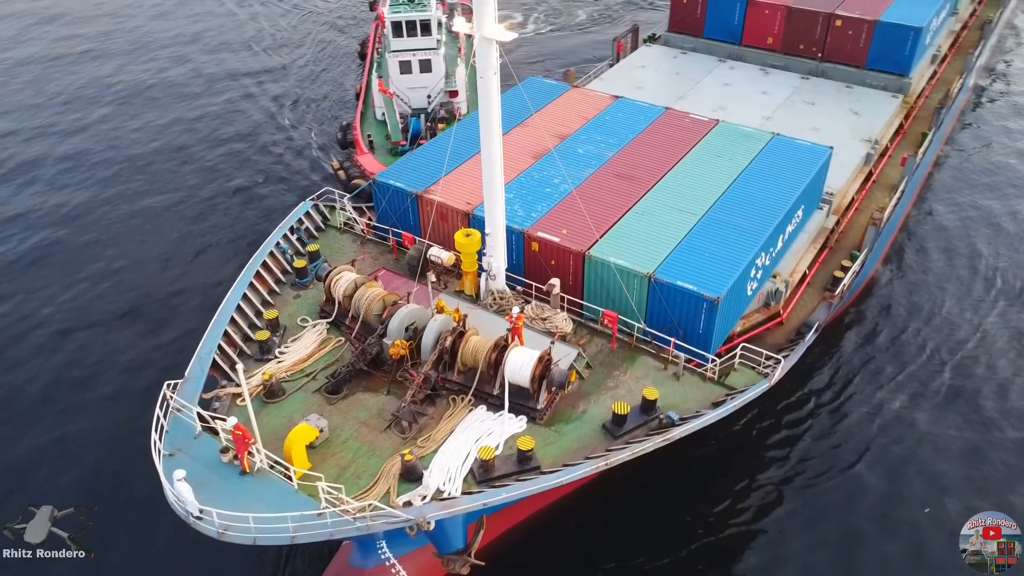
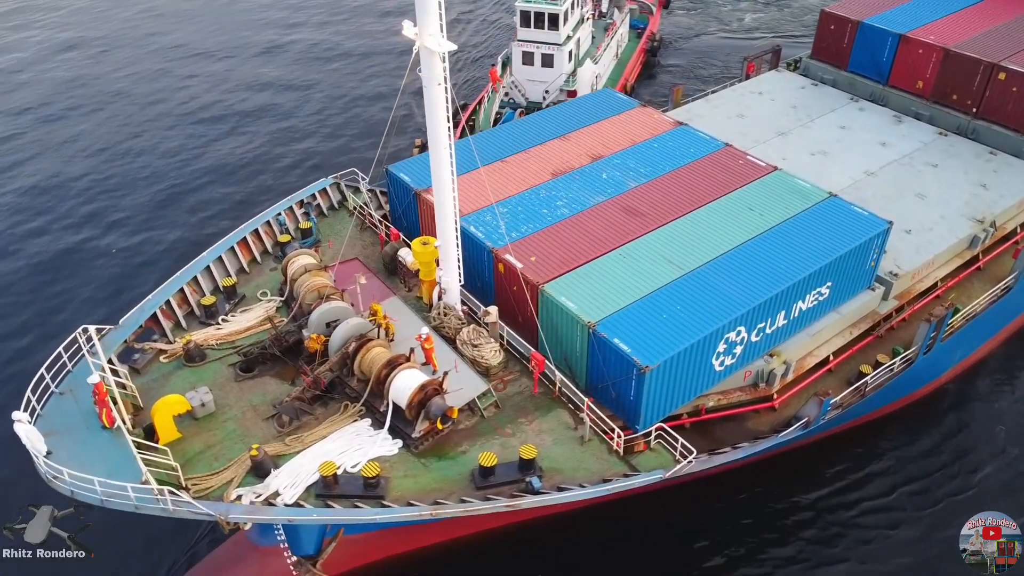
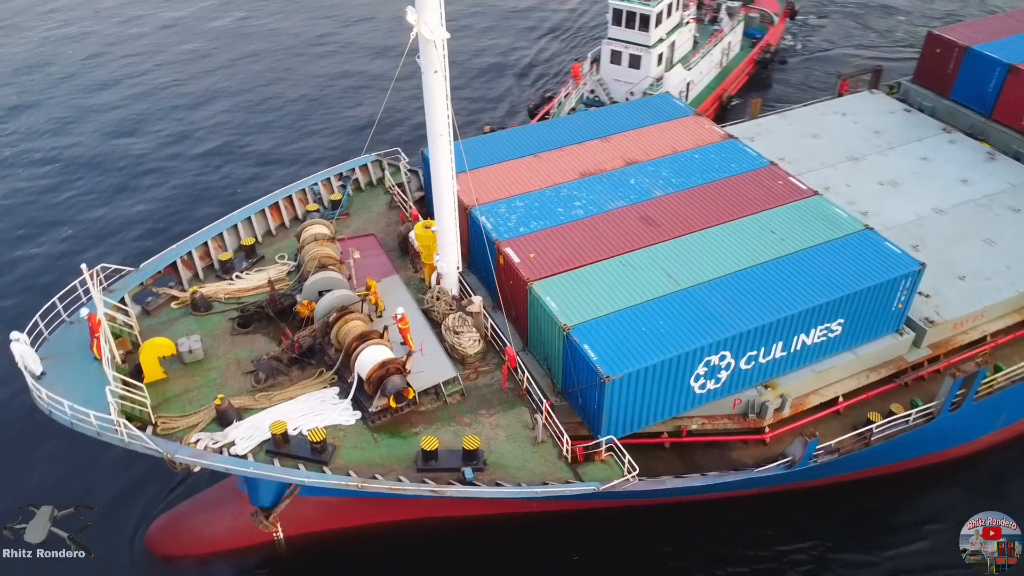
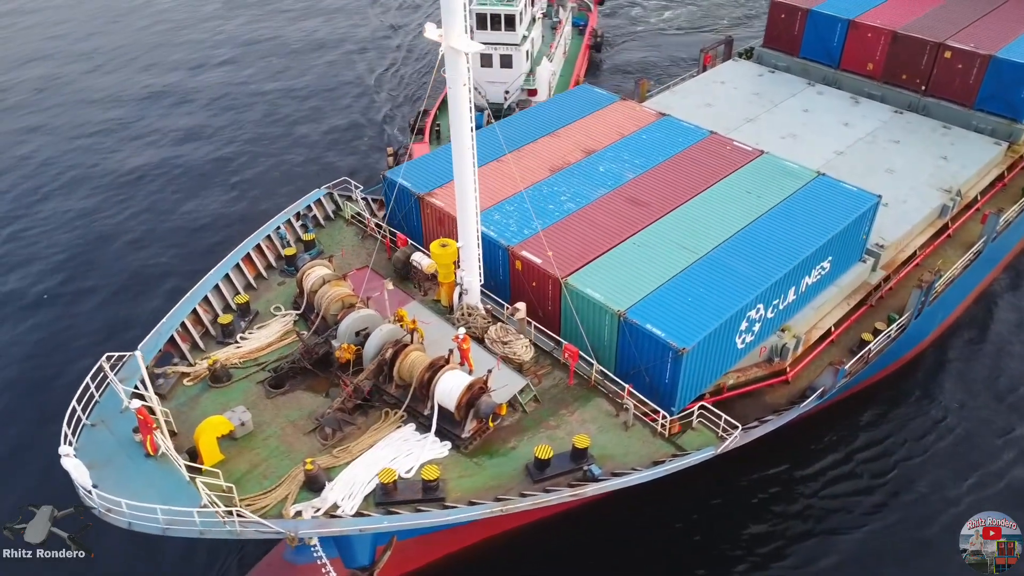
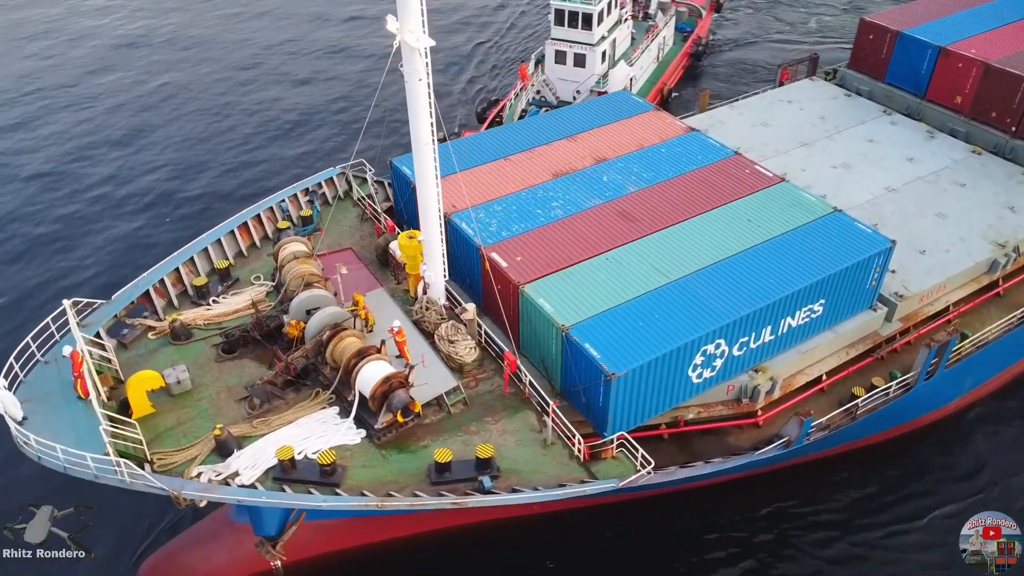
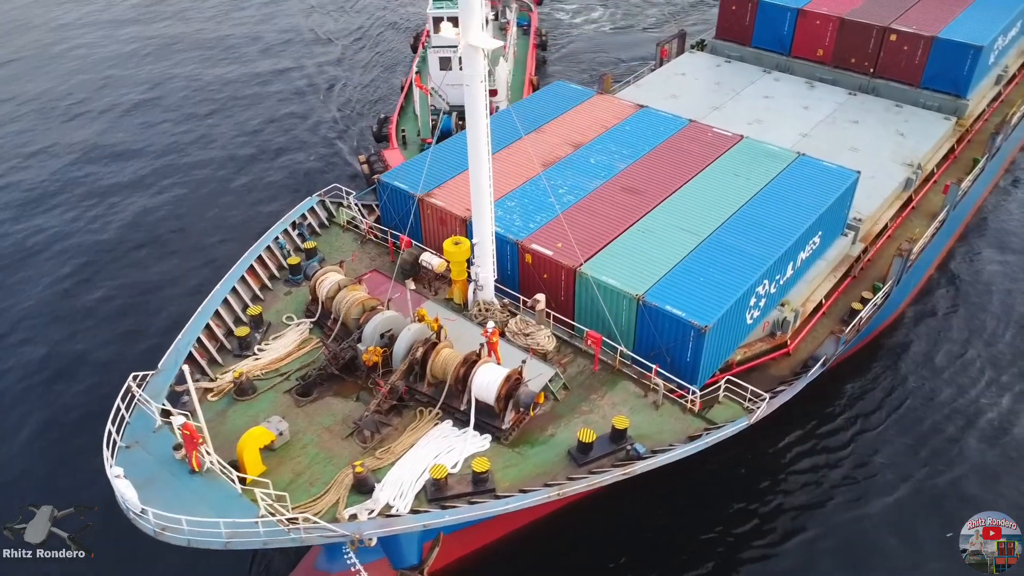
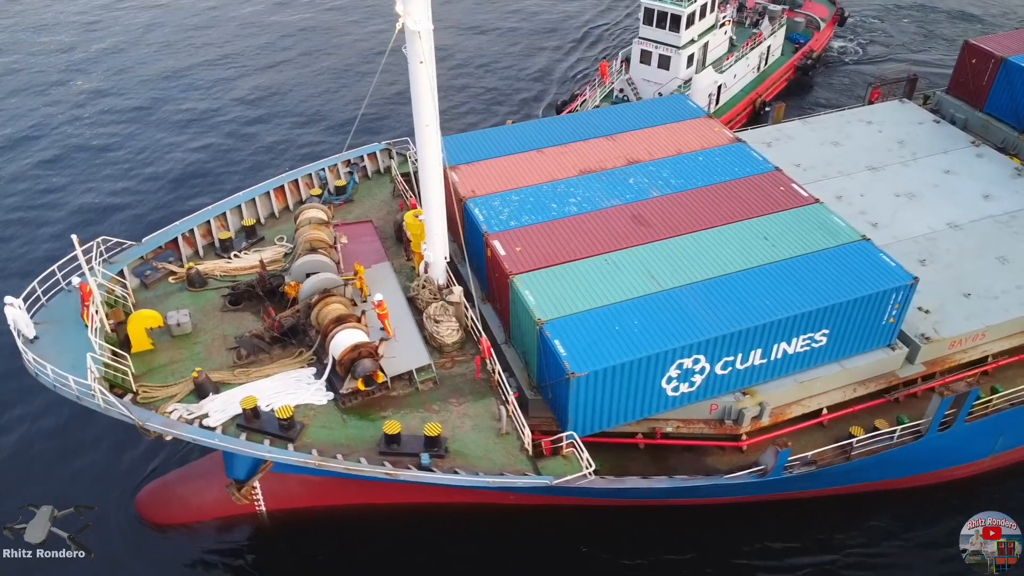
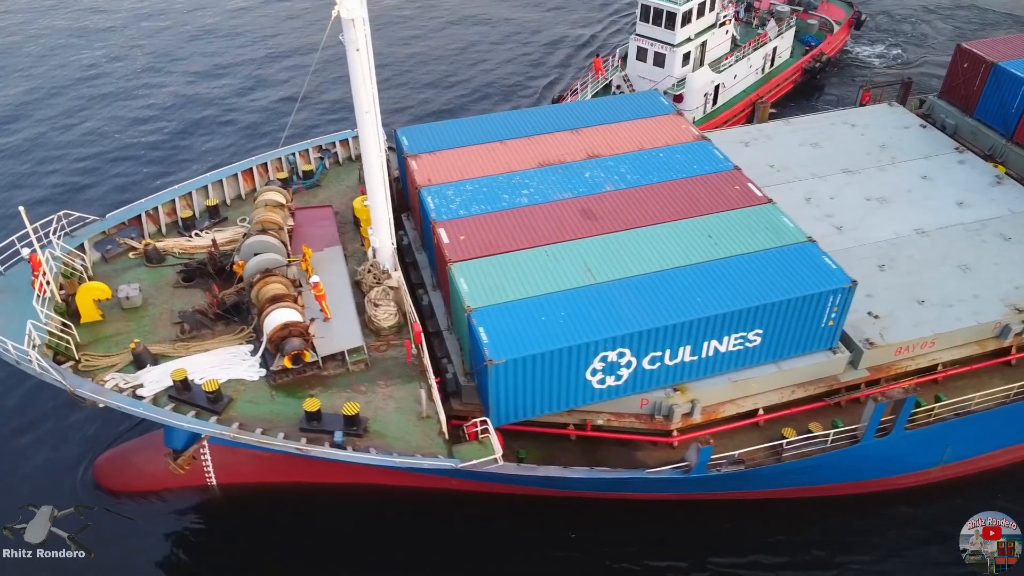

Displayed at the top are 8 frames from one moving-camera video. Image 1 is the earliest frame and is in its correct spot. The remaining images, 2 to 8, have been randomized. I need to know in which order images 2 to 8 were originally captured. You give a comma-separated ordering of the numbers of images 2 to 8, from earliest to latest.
6, 4, 2, 5, 3, 7, 8
